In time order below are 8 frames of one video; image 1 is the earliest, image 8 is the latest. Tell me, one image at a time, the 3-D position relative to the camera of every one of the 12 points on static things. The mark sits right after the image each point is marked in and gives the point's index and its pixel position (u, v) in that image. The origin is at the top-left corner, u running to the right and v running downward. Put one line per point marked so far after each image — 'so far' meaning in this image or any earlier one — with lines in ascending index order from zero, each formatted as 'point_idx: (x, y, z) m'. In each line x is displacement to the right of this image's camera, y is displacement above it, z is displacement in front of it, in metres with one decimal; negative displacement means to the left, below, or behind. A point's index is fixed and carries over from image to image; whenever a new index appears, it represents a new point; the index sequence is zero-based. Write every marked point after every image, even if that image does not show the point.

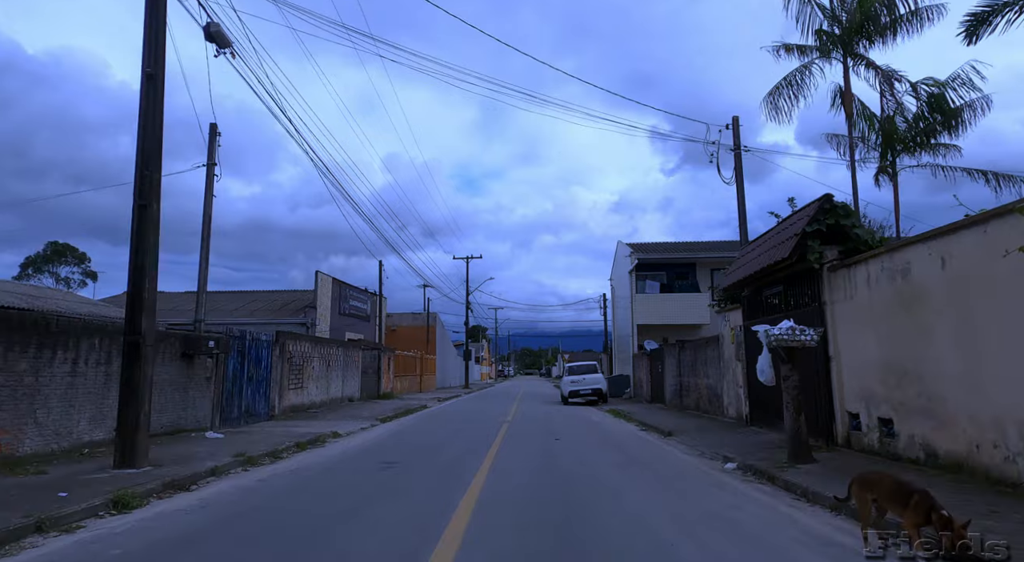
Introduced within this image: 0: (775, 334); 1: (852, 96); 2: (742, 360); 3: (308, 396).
0: (+3.5, -0.7, +8.1) m
1: (+8.7, +4.7, +15.4) m
2: (+5.4, -1.8, +14.2) m
3: (-6.8, -3.8, +19.9) m
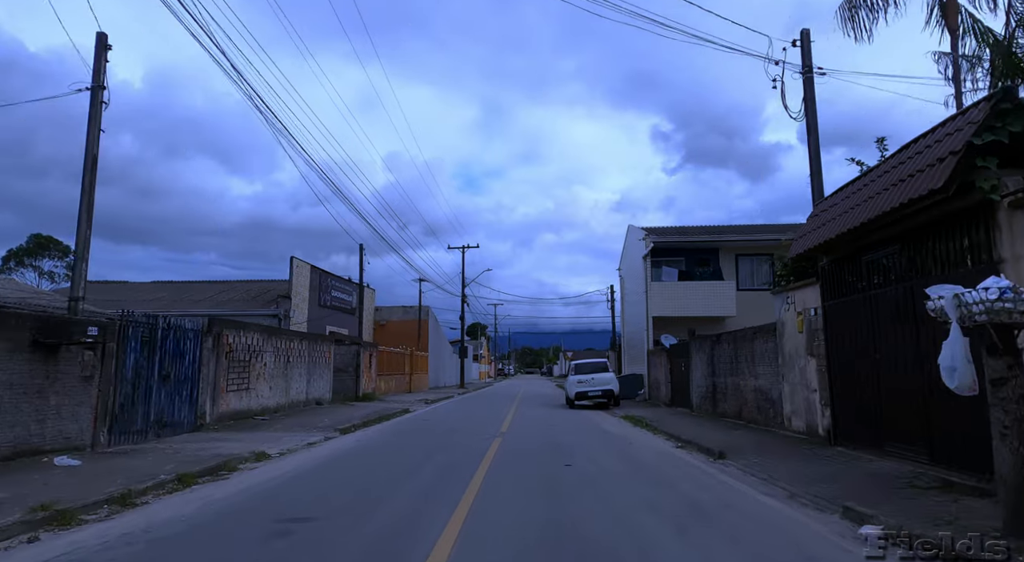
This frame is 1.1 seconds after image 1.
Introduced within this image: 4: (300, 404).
0: (+3.4, -0.2, +4.4) m
1: (+8.6, +5.3, +11.7) m
2: (+5.3, -1.3, +10.5) m
3: (-6.9, -3.1, +16.2) m
4: (-6.8, -3.9, +19.3) m
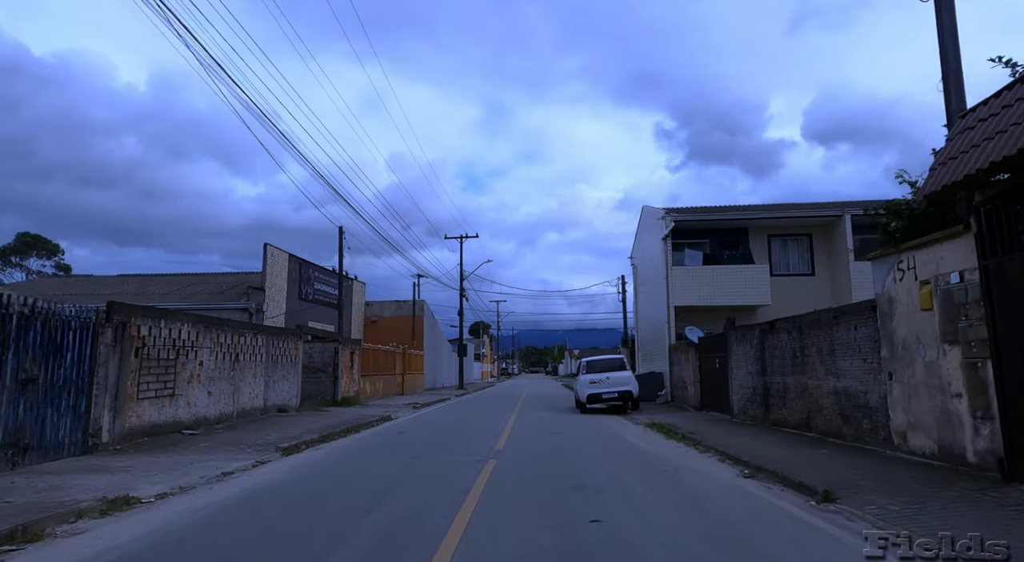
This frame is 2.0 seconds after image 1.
0: (+3.3, +0.4, +0.9) m
1: (+8.4, +5.9, +8.1) m
2: (+5.2, -0.7, +7.0) m
3: (-6.9, -2.7, +12.7) m
4: (-6.8, -3.4, +15.9) m
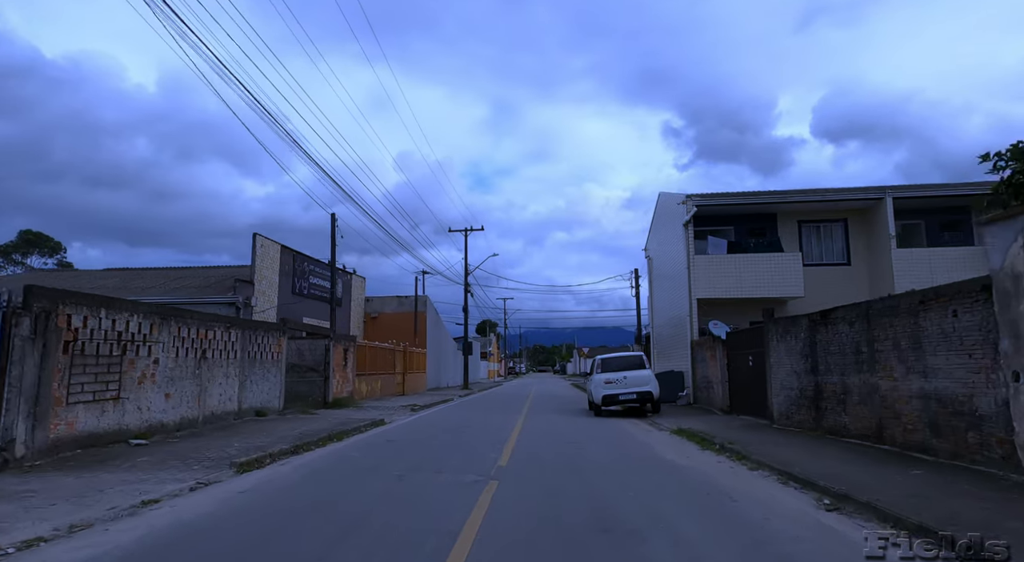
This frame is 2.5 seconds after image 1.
0: (+3.3, +0.7, -1.1) m
1: (+8.5, +6.2, +6.0) m
2: (+5.2, -0.4, +4.9) m
3: (-6.8, -2.4, +10.8) m
4: (-6.6, -3.1, +14.0) m
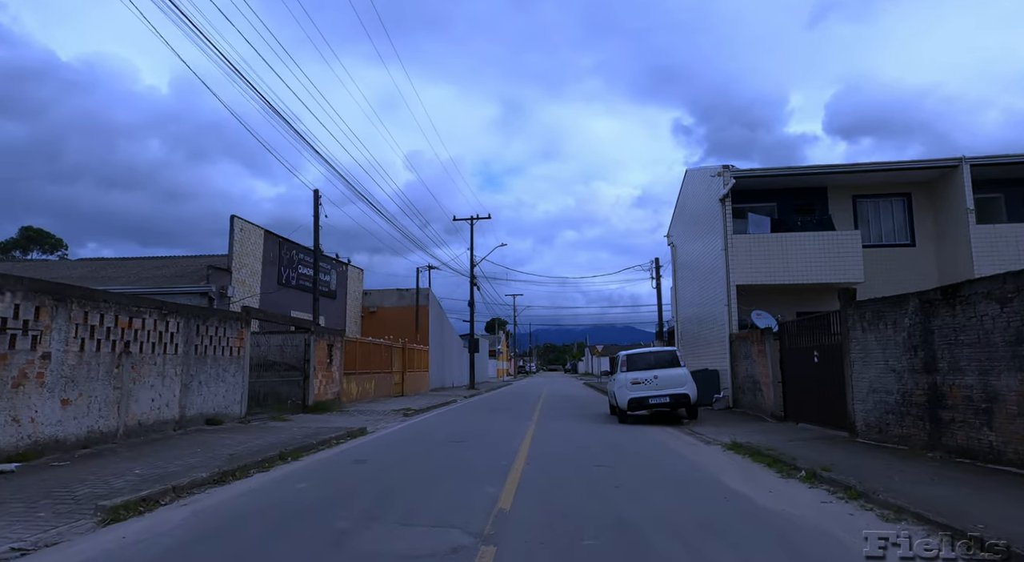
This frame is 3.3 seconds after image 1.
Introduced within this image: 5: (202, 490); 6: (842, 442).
0: (+3.1, +1.2, -4.2) m
1: (+8.5, +6.7, +2.9) m
2: (+5.2, +0.1, +1.8) m
3: (-6.7, -1.9, +8.0) m
4: (-6.5, -2.7, +11.1) m
5: (-3.7, -2.5, +7.2) m
6: (+5.6, -2.7, +10.3) m
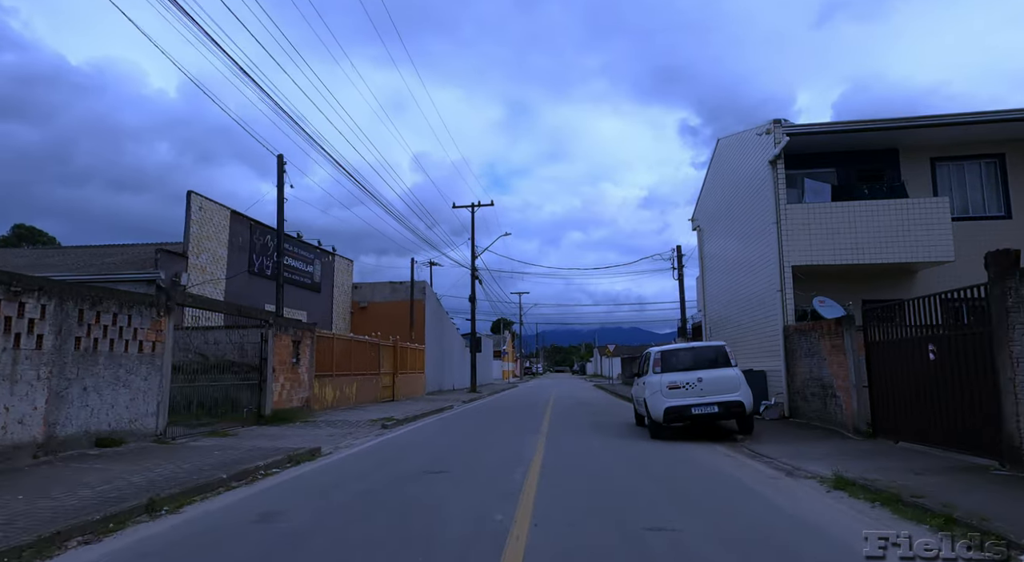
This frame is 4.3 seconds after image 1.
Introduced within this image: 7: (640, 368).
0: (+3.0, +1.7, -7.7) m
1: (+8.4, +7.2, -0.6) m
2: (+5.1, +0.6, -1.7) m
3: (-6.7, -1.4, +4.6) m
4: (-6.5, -2.2, +7.7) m
5: (-3.8, -2.0, +3.7) m
6: (+5.6, -2.2, +6.7) m
7: (+3.1, -2.2, +14.8) m
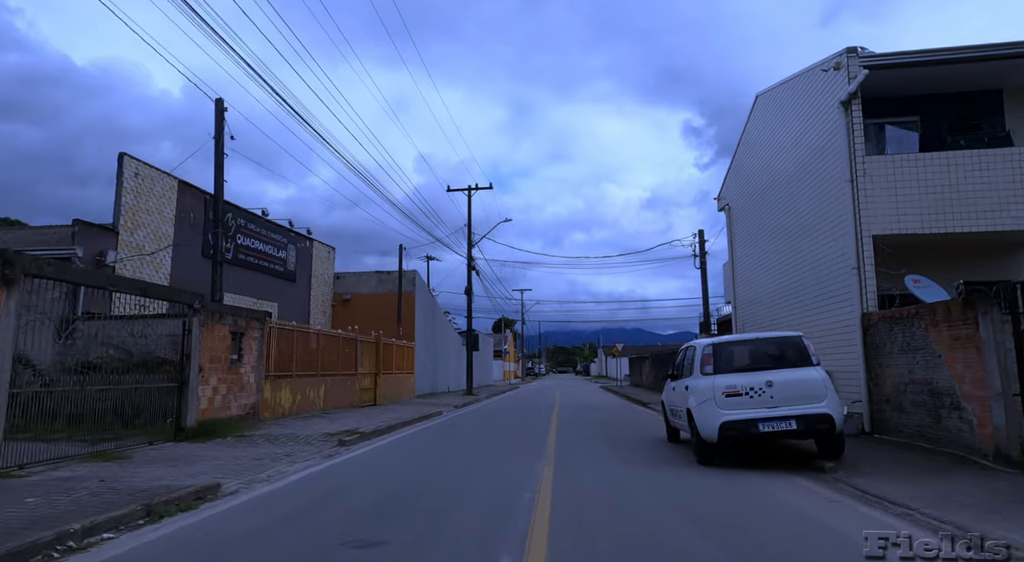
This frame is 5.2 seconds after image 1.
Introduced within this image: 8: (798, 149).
0: (+2.8, +2.2, -11.1) m
1: (+8.3, +7.8, -4.1) m
2: (+5.0, +1.2, -5.2) m
3: (-6.8, -0.9, +1.1) m
4: (-6.6, -1.7, +4.3) m
5: (-3.9, -1.4, +0.3) m
6: (+5.5, -1.7, +3.3) m
7: (+3.1, -1.7, +11.4) m
8: (+6.9, +3.2, +14.6) m
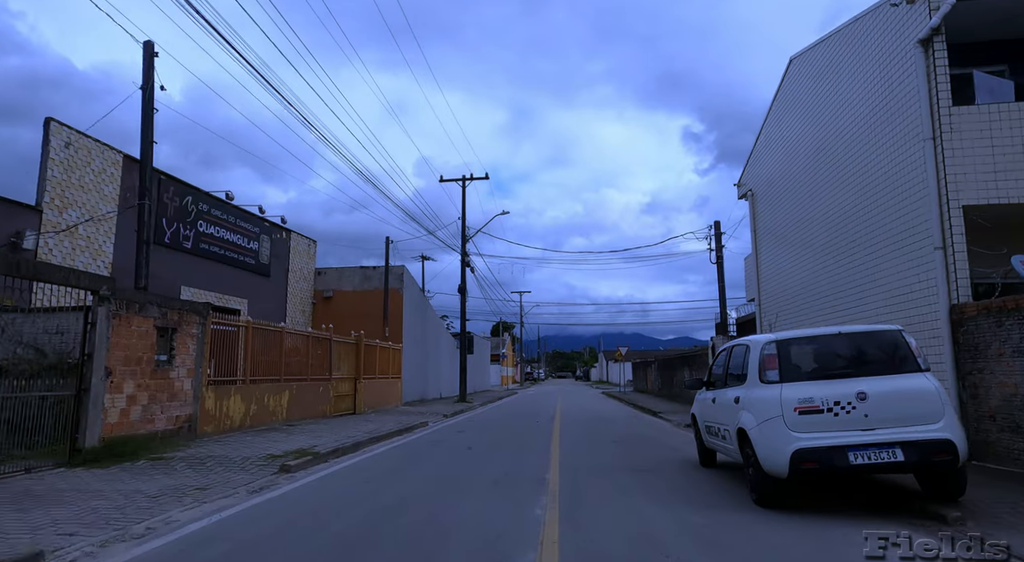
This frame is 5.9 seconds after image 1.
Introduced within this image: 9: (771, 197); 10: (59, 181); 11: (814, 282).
0: (+2.7, +2.7, -13.6) m
1: (+8.2, +8.1, -6.6) m
2: (+4.9, +1.6, -7.6) m
3: (-6.9, -0.5, -1.4) m
4: (-6.7, -1.3, +1.8) m
5: (-4.0, -1.1, -2.2) m
6: (+5.4, -1.4, +0.8) m
7: (+3.0, -1.4, +8.8) m
8: (+6.8, +3.5, +12.2) m
9: (+8.1, +2.8, +19.7) m
10: (-10.6, +2.3, +14.2) m
11: (+7.5, +0.1, +15.0) m
